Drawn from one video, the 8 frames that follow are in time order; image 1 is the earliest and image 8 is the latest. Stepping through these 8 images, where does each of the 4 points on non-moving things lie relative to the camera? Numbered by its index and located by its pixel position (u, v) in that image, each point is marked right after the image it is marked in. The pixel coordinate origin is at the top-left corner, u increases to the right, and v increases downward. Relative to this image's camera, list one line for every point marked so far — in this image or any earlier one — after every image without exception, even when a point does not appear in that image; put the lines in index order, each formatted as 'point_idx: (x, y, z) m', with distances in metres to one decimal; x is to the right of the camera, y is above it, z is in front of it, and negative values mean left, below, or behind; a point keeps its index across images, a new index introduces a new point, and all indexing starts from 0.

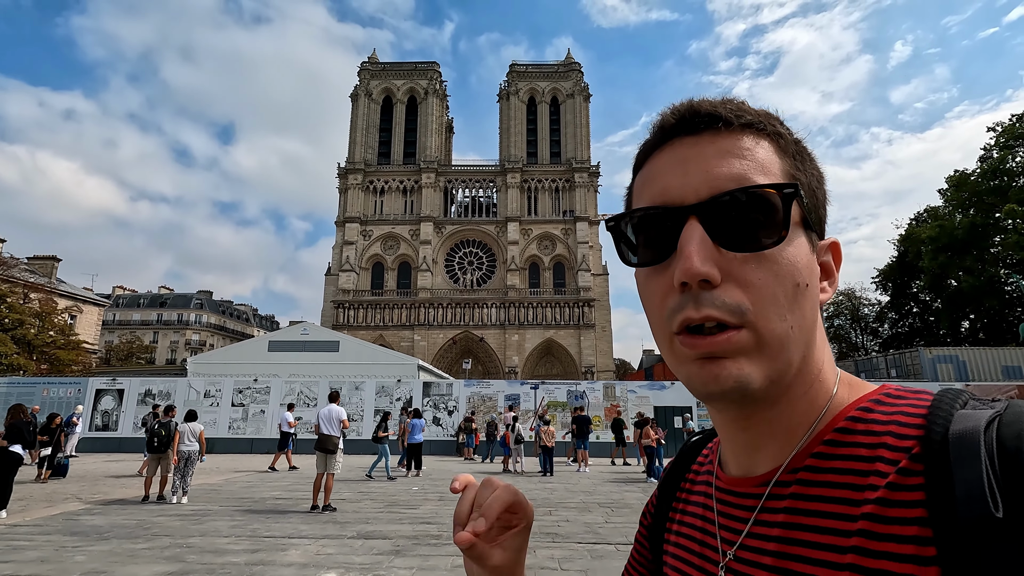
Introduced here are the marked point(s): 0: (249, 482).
0: (-5.2, -3.9, +10.7) m
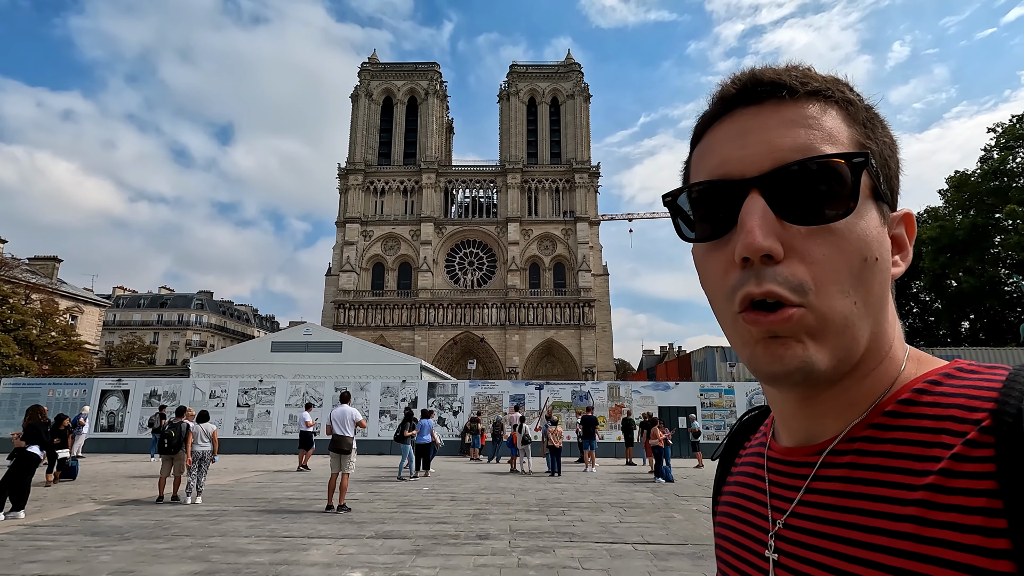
0: (-5.0, -3.9, +10.7) m
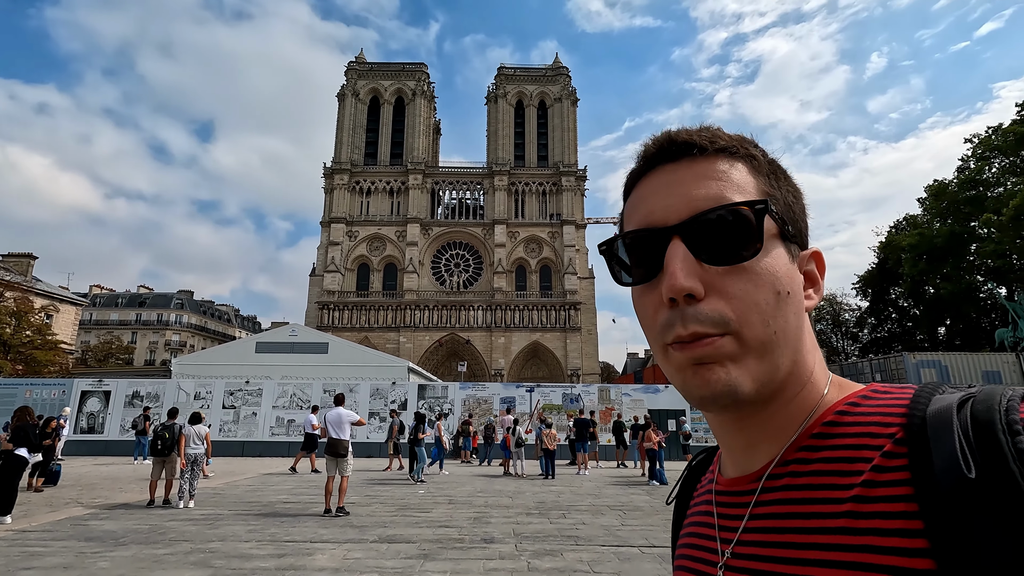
0: (-5.1, -3.9, +10.5) m
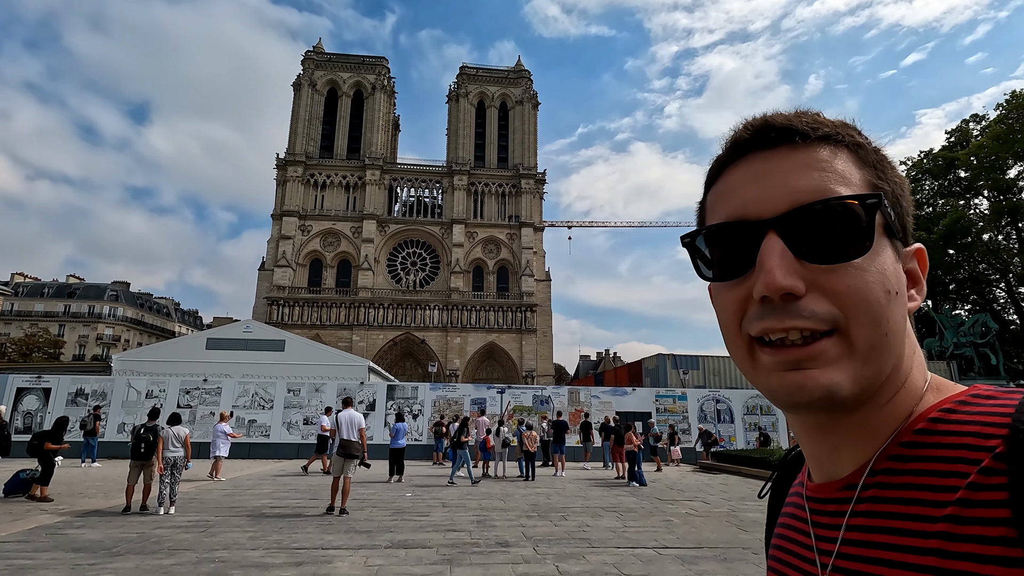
0: (-5.3, -3.8, +10.1) m
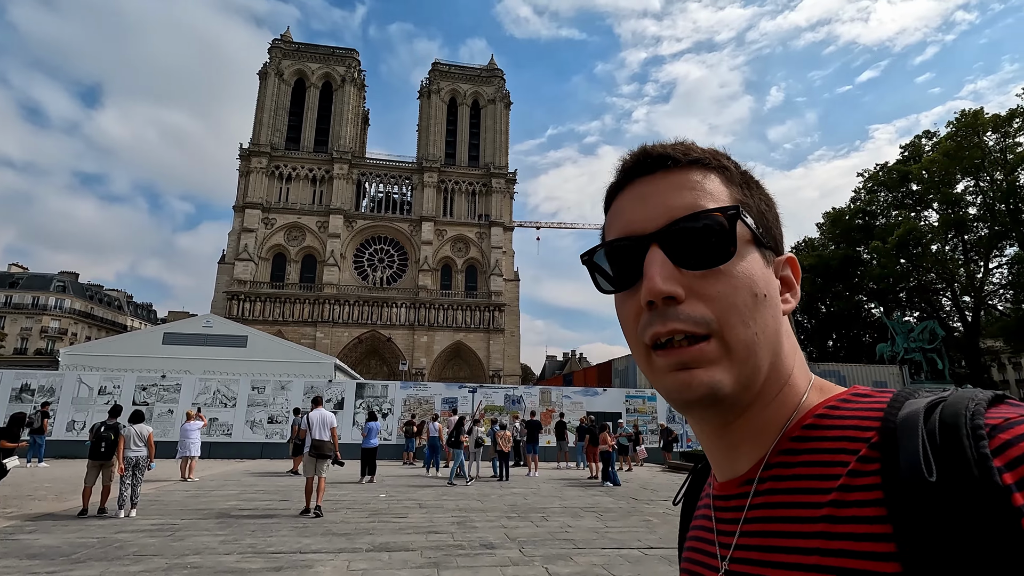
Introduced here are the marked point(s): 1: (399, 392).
0: (-5.8, -3.7, +9.6) m
1: (-3.8, -3.6, +18.3) m
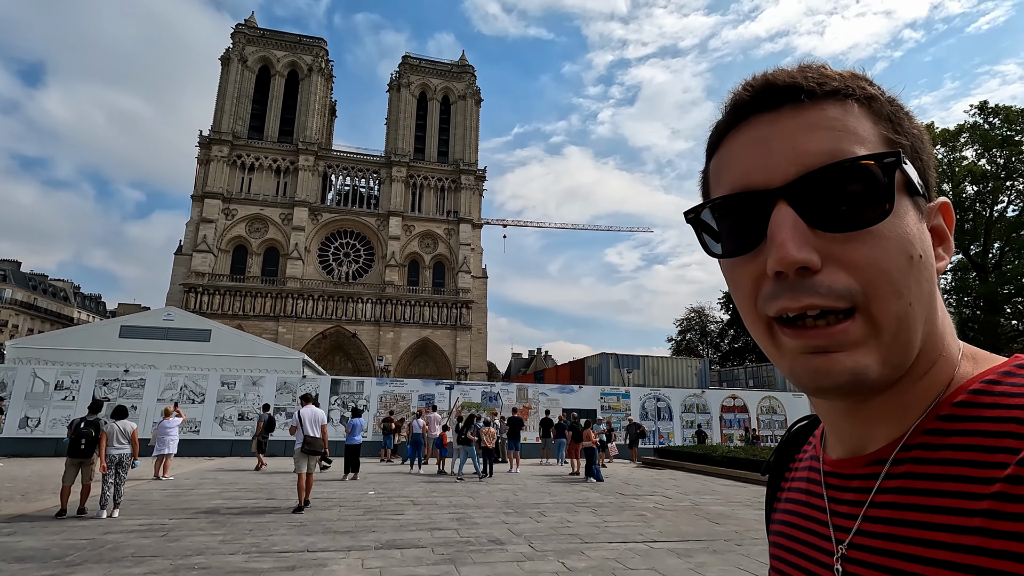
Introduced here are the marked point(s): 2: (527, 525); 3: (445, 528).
0: (-5.9, -3.5, +9.2) m
1: (-4.6, -3.4, +18.1) m
2: (+0.2, -3.1, +7.0) m
3: (-0.9, -3.0, +6.7) m
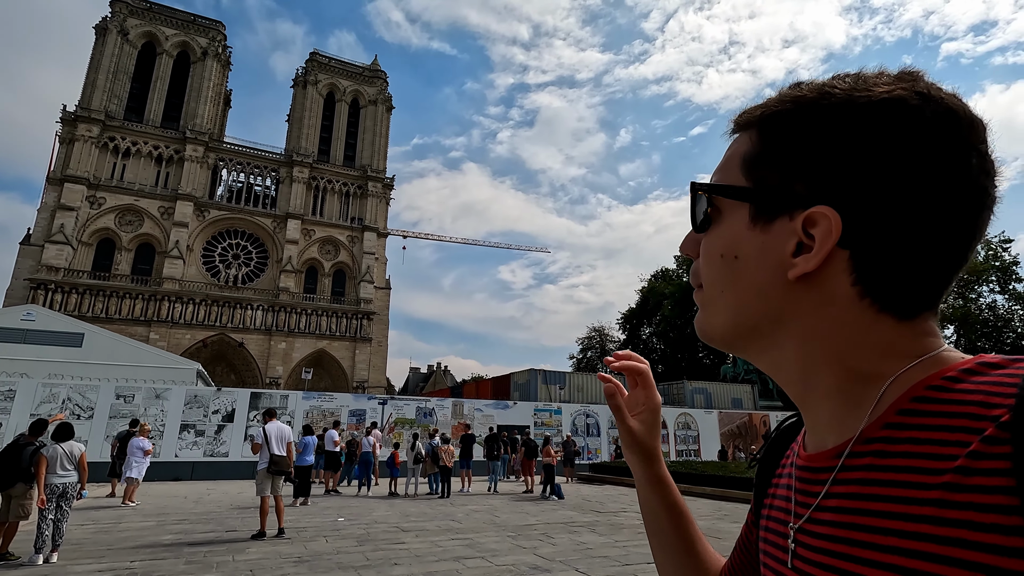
0: (-6.0, -3.4, +7.7) m
1: (-6.5, -3.6, +16.6) m
2: (+0.4, -3.2, +6.7) m
3: (-0.6, -3.1, +6.2) m
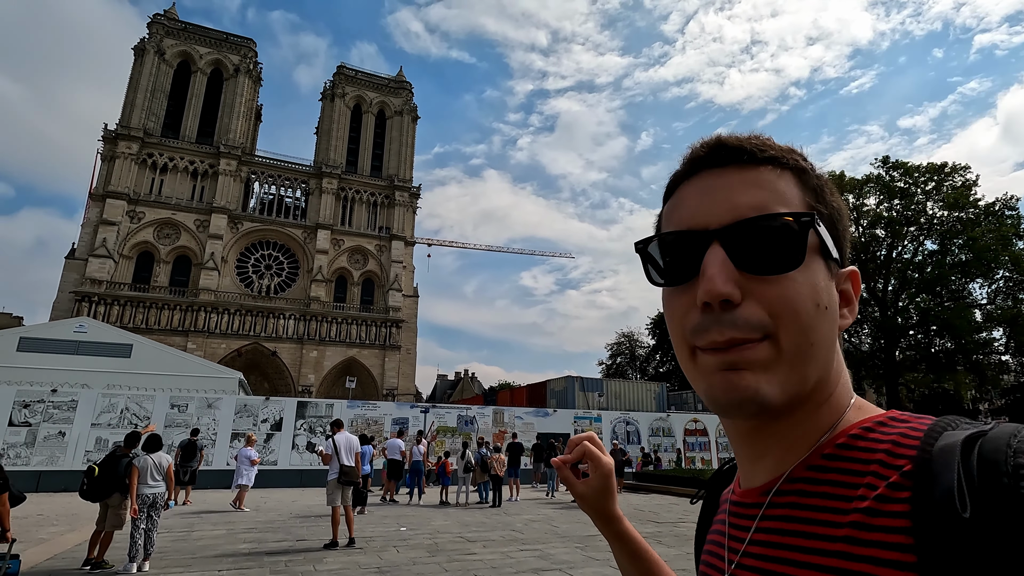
0: (-5.1, -3.6, +7.9) m
1: (-5.1, -3.9, +16.8) m
2: (+1.3, -3.4, +6.6) m
3: (+0.3, -3.2, +6.2) m
